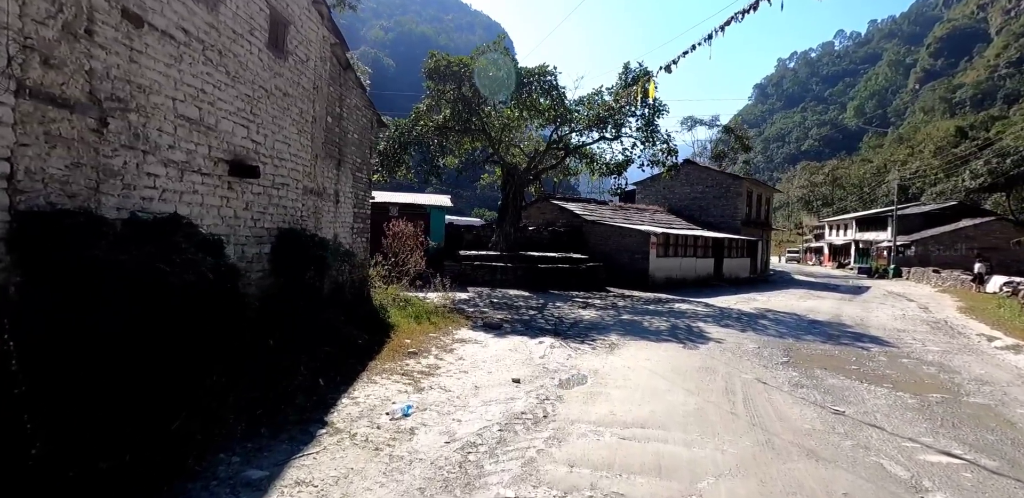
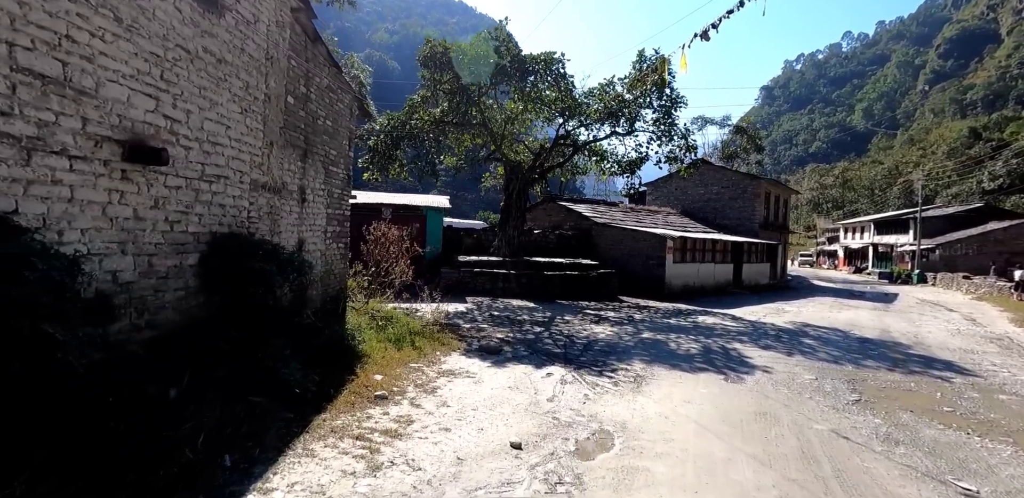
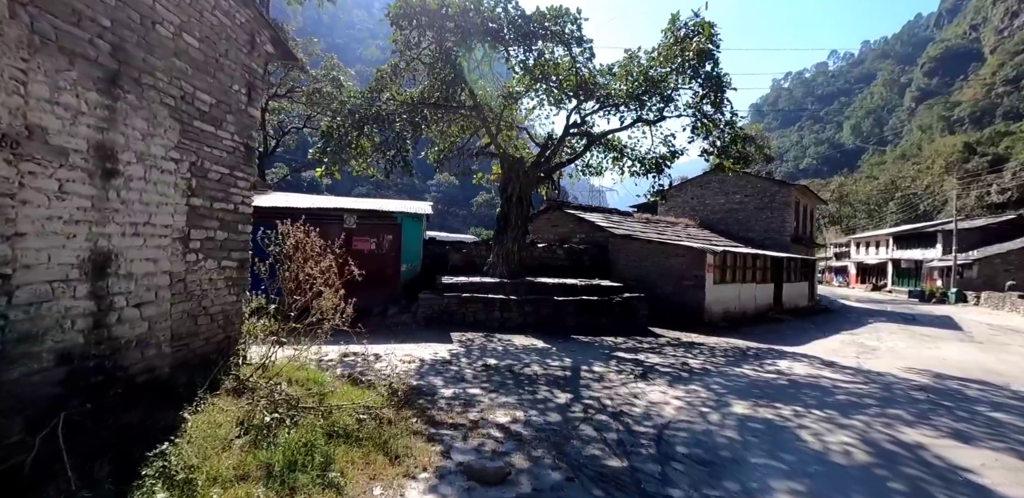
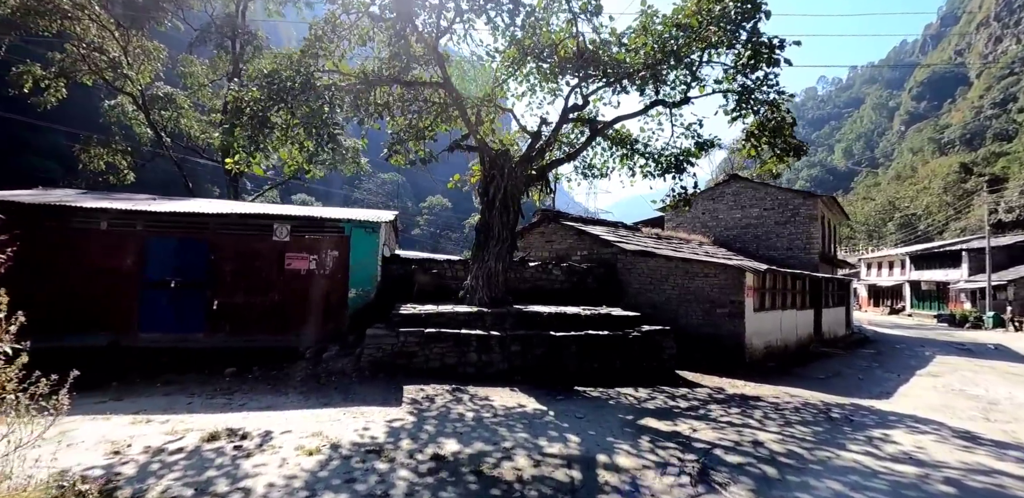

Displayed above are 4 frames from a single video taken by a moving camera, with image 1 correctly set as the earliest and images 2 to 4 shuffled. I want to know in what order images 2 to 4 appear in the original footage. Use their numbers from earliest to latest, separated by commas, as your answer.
2, 3, 4
